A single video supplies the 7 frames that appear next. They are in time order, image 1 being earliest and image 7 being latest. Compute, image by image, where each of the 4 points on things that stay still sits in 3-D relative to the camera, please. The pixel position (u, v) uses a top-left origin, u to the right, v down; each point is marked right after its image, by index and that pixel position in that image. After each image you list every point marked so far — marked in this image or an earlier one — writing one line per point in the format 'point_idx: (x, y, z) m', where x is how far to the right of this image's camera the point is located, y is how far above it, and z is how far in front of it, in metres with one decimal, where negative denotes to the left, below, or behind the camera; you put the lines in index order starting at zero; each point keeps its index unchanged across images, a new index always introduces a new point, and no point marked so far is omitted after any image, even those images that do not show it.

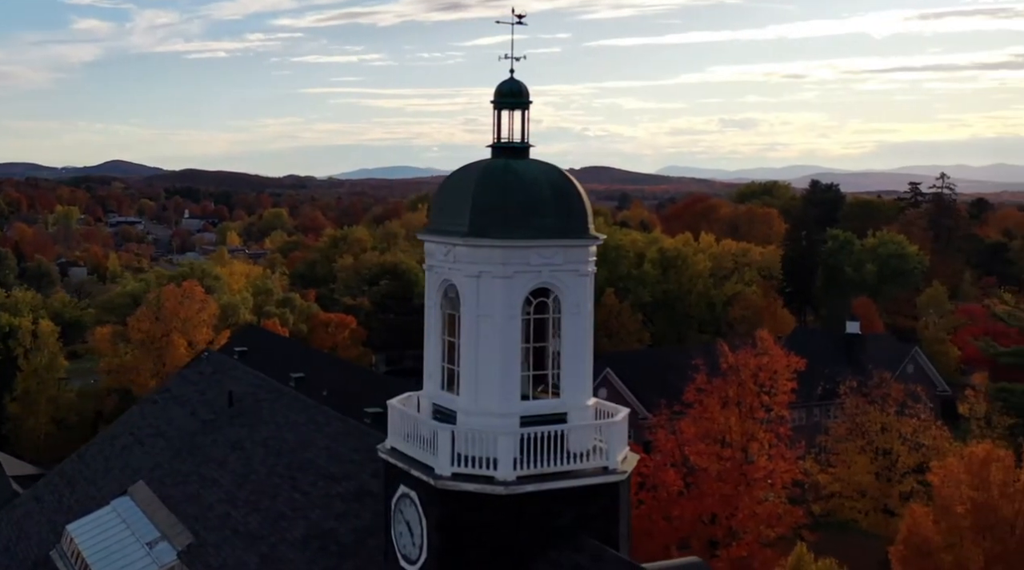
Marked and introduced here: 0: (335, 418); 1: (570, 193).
0: (-2.6, -2.0, +16.8) m
1: (+0.7, +1.0, +12.4) m
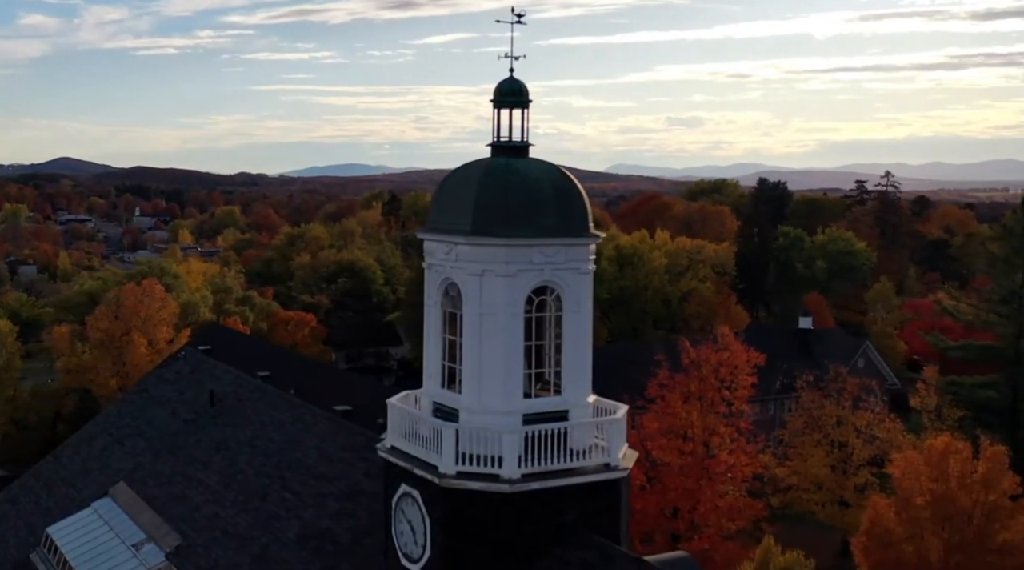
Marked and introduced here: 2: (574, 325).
0: (-2.8, -2.0, +16.7) m
1: (+0.7, +1.1, +12.5) m
2: (+0.7, -0.5, +12.5) m
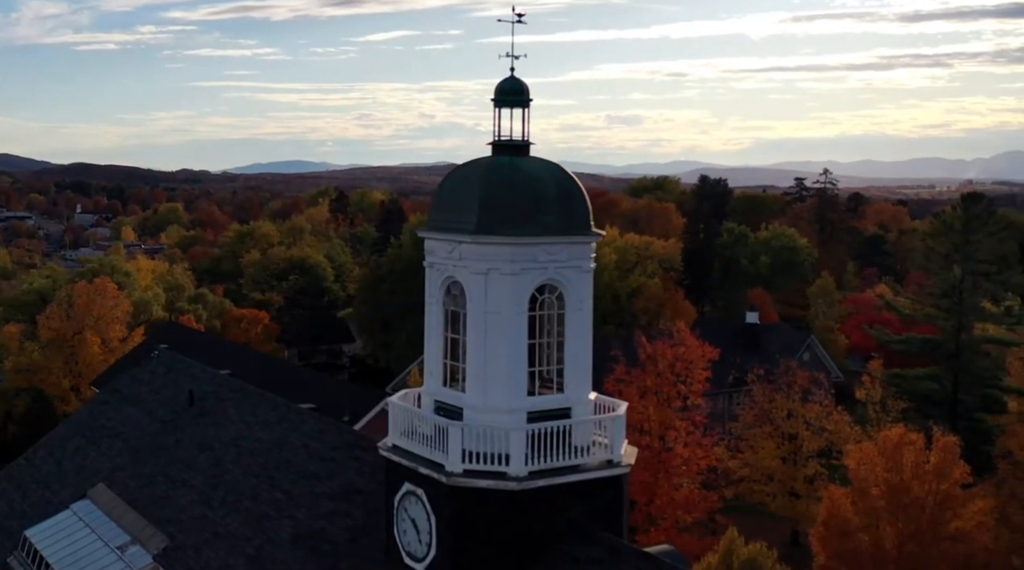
0: (-3.1, -2.0, +16.6) m
1: (+0.7, +1.1, +12.6) m
2: (+0.7, -0.4, +12.7) m
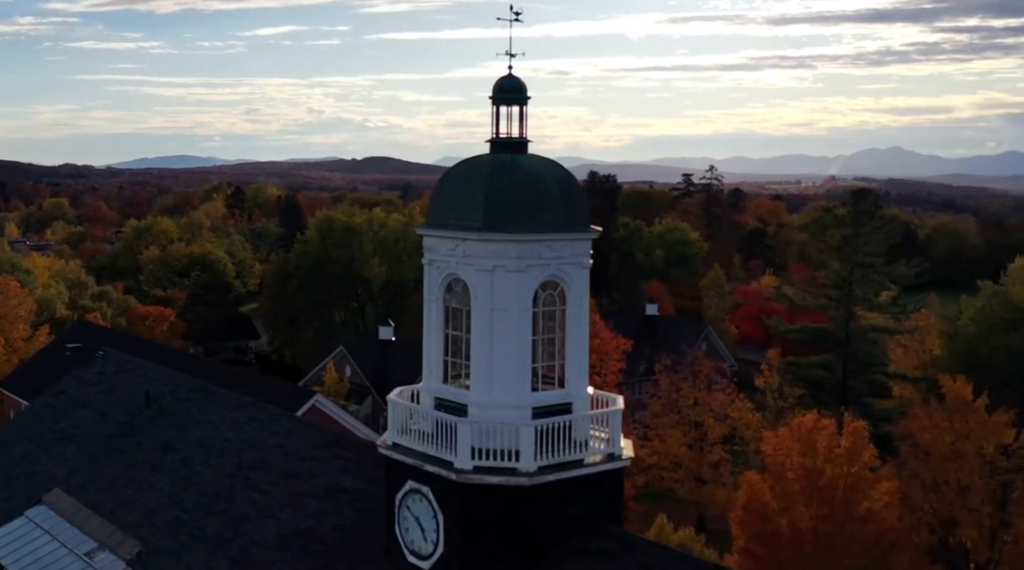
0: (-3.5, -2.0, +16.5) m
1: (+0.7, +1.1, +13.0) m
2: (+0.8, -0.4, +13.0) m
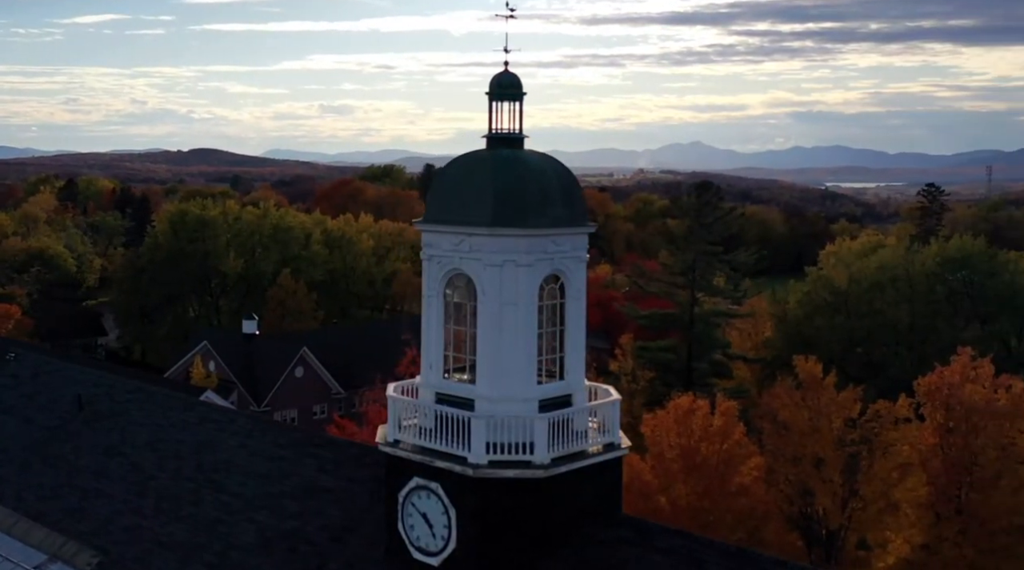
0: (-4.1, -1.9, +16.2) m
1: (+0.7, +1.2, +13.5) m
2: (+0.8, -0.3, +13.6) m
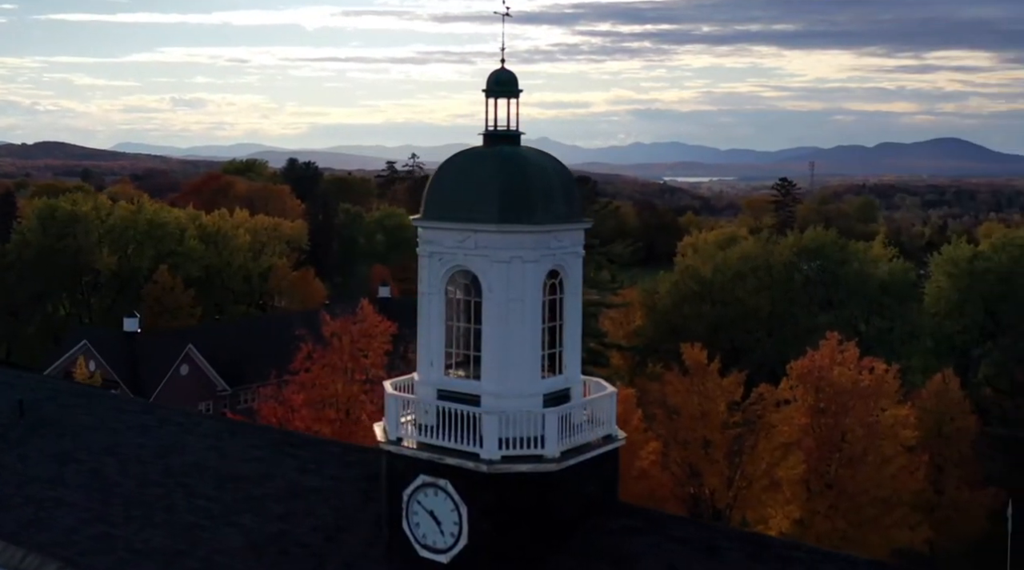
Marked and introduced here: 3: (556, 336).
0: (-4.4, -1.9, +15.9) m
1: (+0.6, +1.3, +14.0) m
2: (+0.7, -0.2, +14.1) m
3: (+0.6, -0.6, +14.0) m
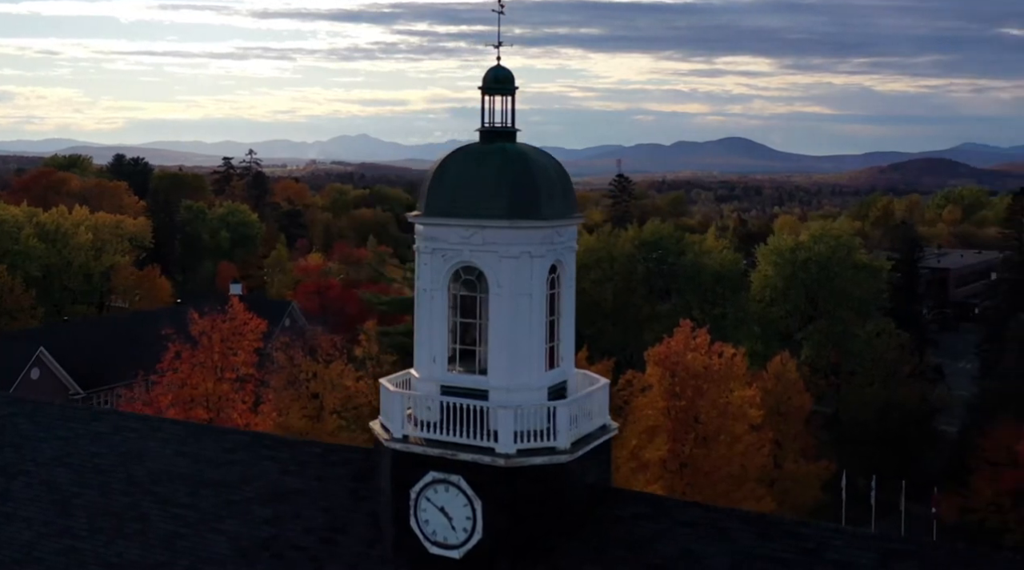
0: (-4.8, -1.9, +15.6) m
1: (+0.5, +1.4, +14.7) m
2: (+0.6, -0.1, +14.8) m
3: (+0.5, -0.5, +14.7) m
